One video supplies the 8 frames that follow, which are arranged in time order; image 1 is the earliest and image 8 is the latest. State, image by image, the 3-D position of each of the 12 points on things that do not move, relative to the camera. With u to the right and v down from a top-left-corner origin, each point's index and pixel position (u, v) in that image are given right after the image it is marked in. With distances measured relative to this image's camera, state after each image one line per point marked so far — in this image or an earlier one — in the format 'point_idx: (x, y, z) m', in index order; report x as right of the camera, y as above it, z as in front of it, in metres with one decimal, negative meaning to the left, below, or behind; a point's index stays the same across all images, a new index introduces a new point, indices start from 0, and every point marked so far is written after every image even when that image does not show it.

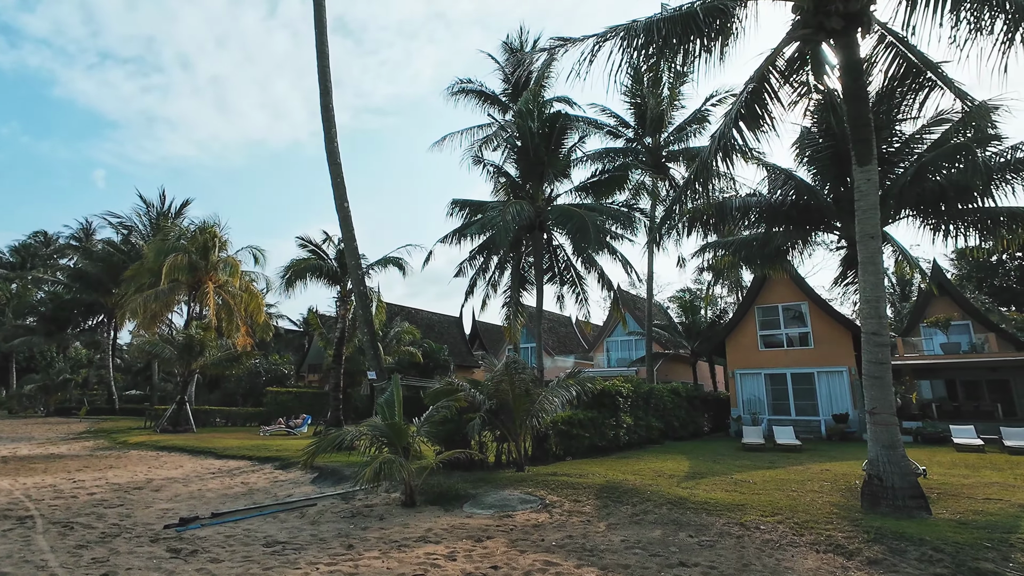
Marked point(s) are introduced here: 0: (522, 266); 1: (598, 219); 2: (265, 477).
0: (+0.3, +0.7, +15.8) m
1: (+2.5, +2.0, +13.7) m
2: (-5.4, -4.1, +10.6) m
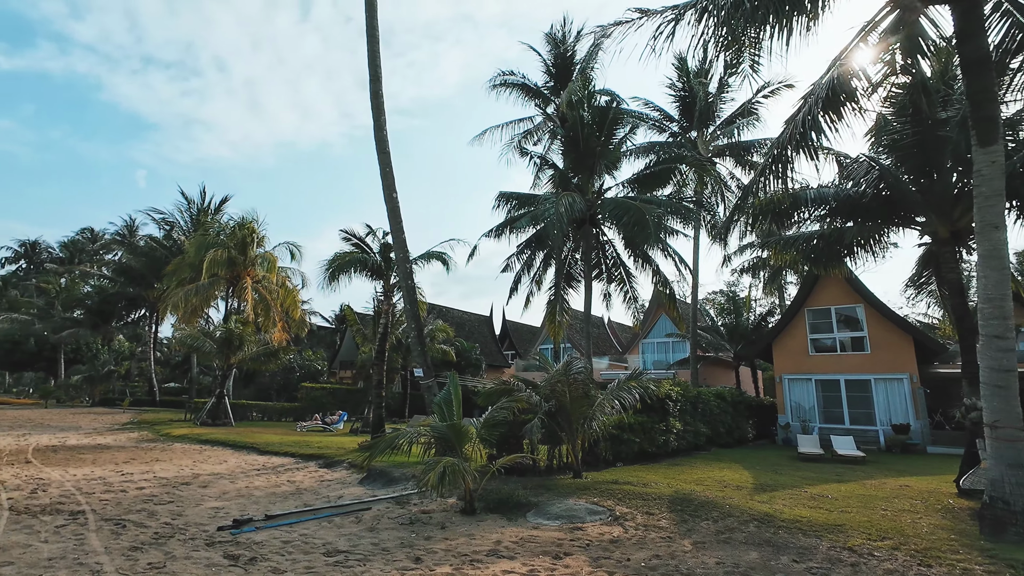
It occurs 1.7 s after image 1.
0: (+1.8, +0.8, +15.1) m
1: (+3.8, +2.0, +12.9) m
2: (-4.3, -4.0, +10.3) m
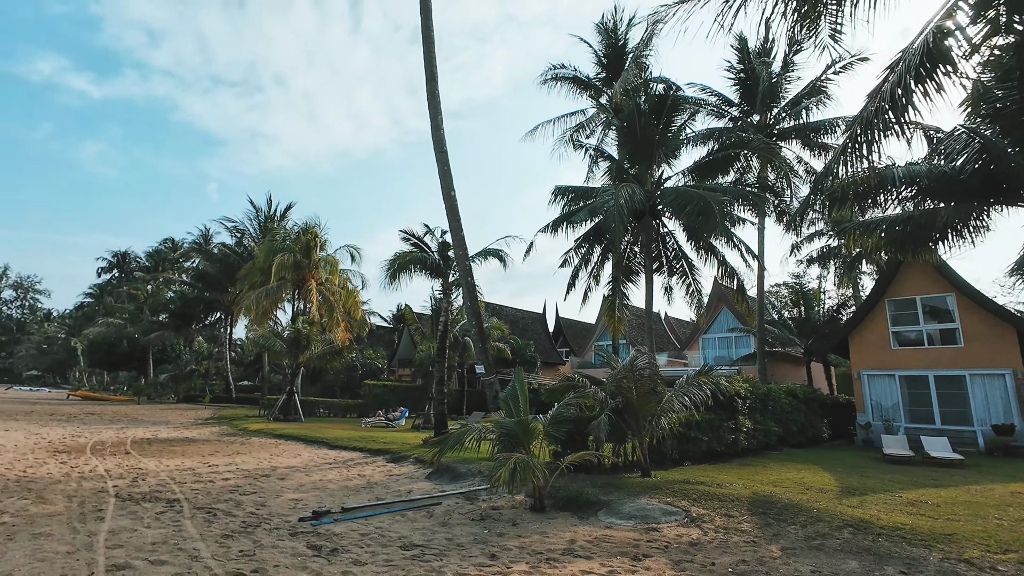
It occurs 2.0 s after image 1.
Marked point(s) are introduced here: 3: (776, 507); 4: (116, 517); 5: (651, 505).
0: (+3.5, +1.0, +14.7) m
1: (+5.3, +2.3, +12.3) m
2: (-2.9, -3.9, +10.6) m
3: (+4.0, -3.3, +7.4) m
4: (-5.0, -2.9, +6.1) m
5: (+2.1, -3.2, +7.2) m
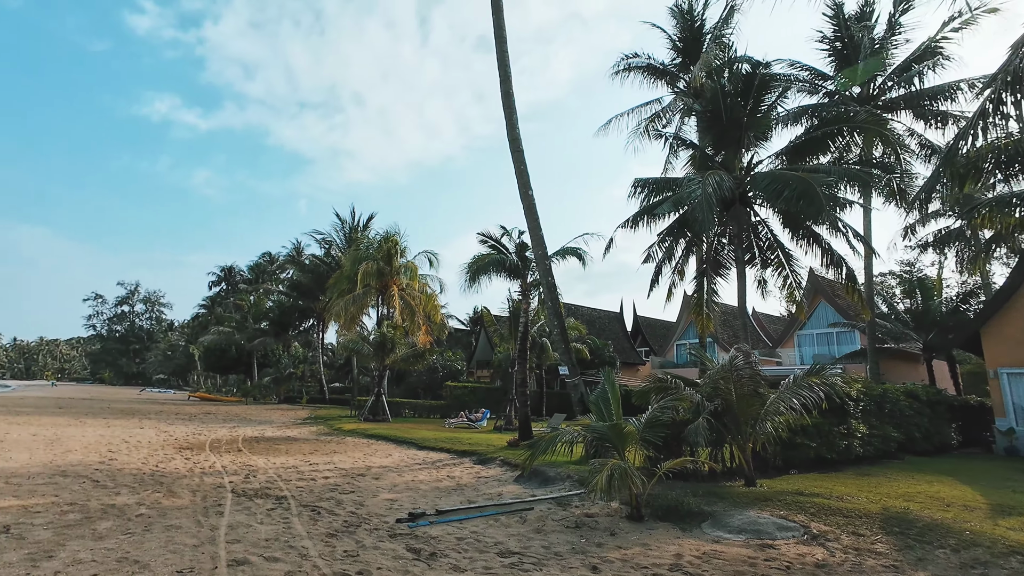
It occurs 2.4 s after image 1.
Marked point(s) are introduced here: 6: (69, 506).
0: (+5.8, +1.2, +13.8) m
1: (+7.2, +2.5, +11.2) m
2: (-1.0, -4.0, +10.6) m
3: (+5.3, -3.1, +6.4) m
4: (-3.8, -3.0, +6.6) m
5: (+3.4, -3.1, +6.6) m
6: (-5.8, -2.9, +6.4) m
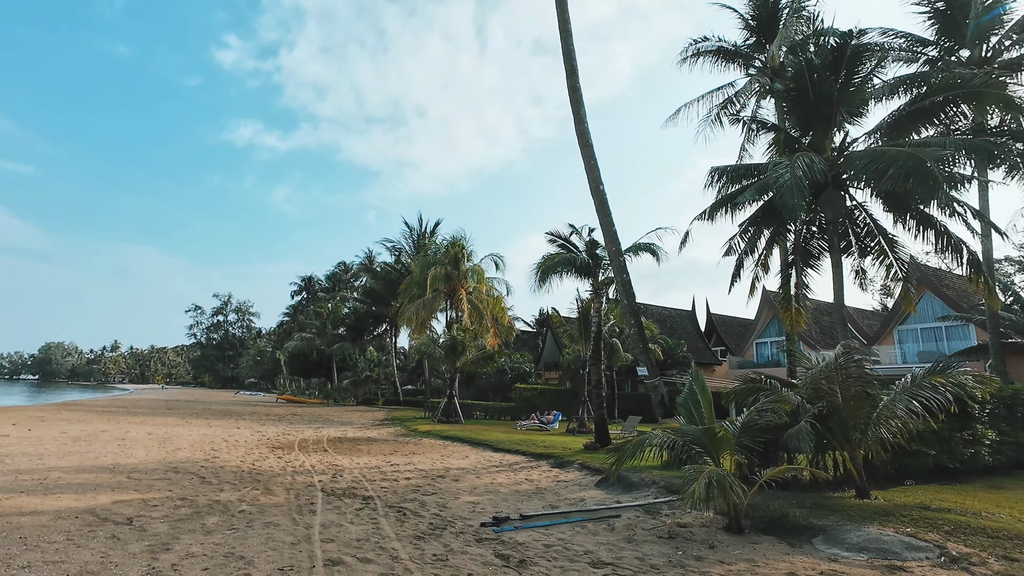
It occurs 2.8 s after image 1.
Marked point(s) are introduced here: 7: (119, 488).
0: (+7.7, +1.4, +12.7) m
1: (+8.7, +2.7, +9.9) m
2: (+0.7, -4.0, +10.4) m
3: (+6.4, -2.9, +5.4) m
4: (-2.6, -3.1, +6.7) m
5: (+4.5, -3.0, +5.9) m
6: (-4.7, -3.0, +6.8) m
7: (-6.0, -3.1, +7.4) m
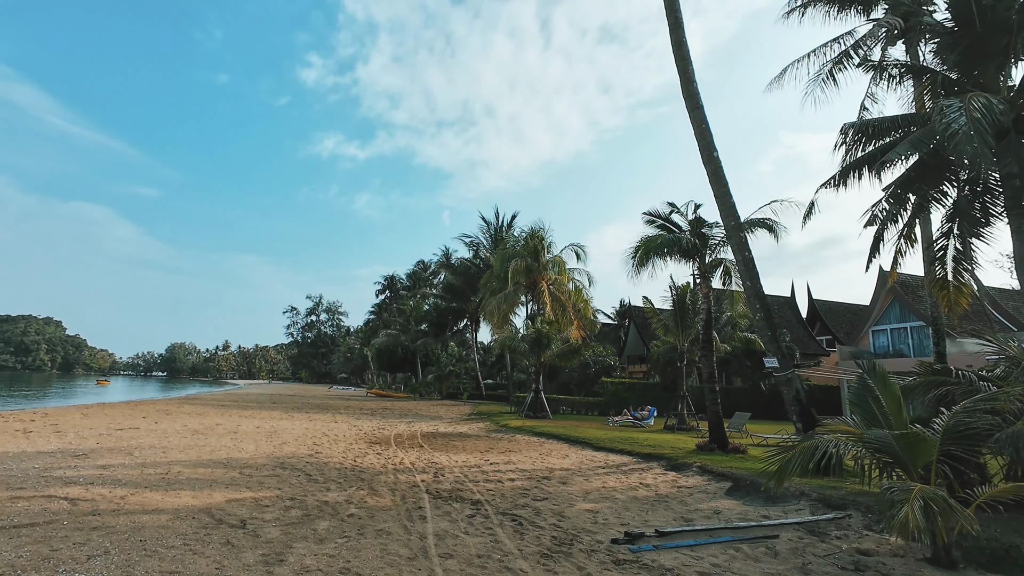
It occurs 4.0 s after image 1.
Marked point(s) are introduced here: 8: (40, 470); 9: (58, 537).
0: (+9.9, +2.0, +10.5) m
1: (+10.4, +3.3, +7.6) m
2: (+2.9, -3.7, +9.3) m
3: (+7.7, -2.5, +3.6) m
4: (-1.0, -2.9, +6.2) m
5: (+5.9, -2.6, +4.3) m
6: (-3.0, -2.9, +6.6) m
7: (-4.2, -3.0, +7.4) m
8: (-7.4, -2.8, +7.6) m
9: (-4.4, -2.4, +4.7) m
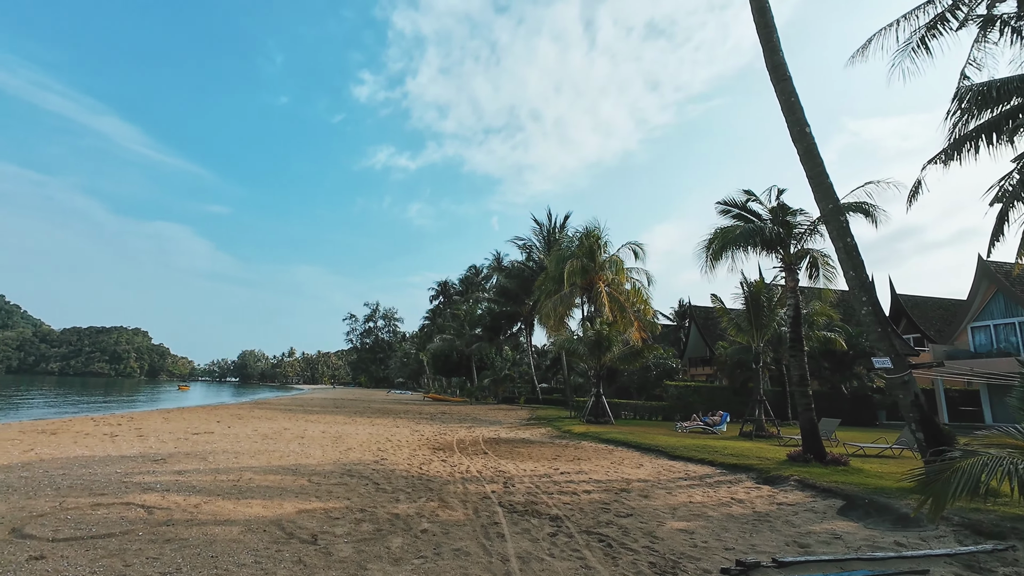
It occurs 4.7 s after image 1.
0: (+11.2, +2.3, +8.9) m
1: (+11.4, +3.6, +5.9) m
2: (+4.2, -3.5, +8.4) m
3: (+8.4, -2.2, +2.1) m
4: (0.0, -2.9, +5.7) m
5: (+6.7, -2.4, +3.0) m
6: (-1.9, -2.9, +6.3) m
7: (-3.1, -3.0, +7.2) m
8: (-6.2, -3.0, +7.7) m
9: (-3.6, -2.5, +4.6) m
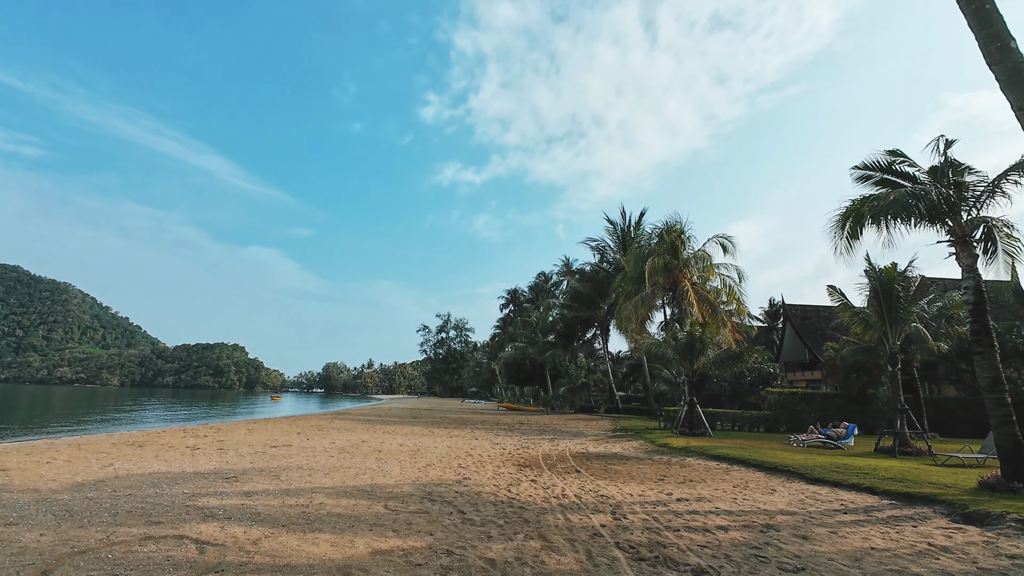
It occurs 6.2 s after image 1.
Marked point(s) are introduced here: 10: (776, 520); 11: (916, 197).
0: (+12.5, +2.9, +5.8) m
1: (+12.2, +4.3, +2.9) m
2: (+5.7, -3.2, +6.2) m
3: (+8.9, -1.6, -0.5) m
4: (+1.2, -2.6, +4.1) m
5: (+7.4, -1.8, +0.6) m
6: (-0.7, -2.7, +5.0) m
7: (-1.7, -2.9, +6.0) m
8: (-4.6, -3.0, +7.0) m
9: (-2.5, -2.3, +3.5) m
10: (+3.9, -3.4, +7.2) m
11: (+7.4, +1.6, +8.9) m
